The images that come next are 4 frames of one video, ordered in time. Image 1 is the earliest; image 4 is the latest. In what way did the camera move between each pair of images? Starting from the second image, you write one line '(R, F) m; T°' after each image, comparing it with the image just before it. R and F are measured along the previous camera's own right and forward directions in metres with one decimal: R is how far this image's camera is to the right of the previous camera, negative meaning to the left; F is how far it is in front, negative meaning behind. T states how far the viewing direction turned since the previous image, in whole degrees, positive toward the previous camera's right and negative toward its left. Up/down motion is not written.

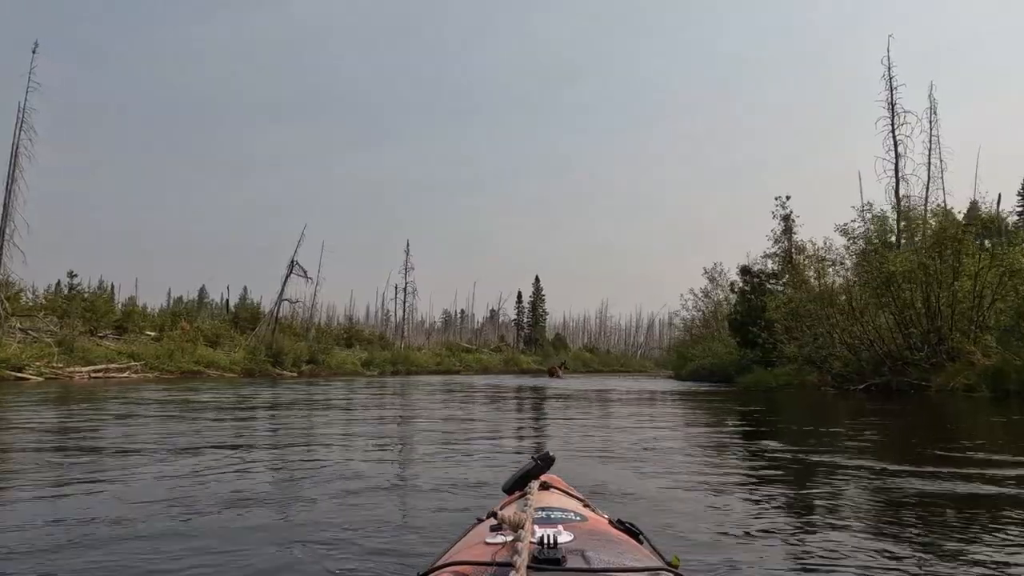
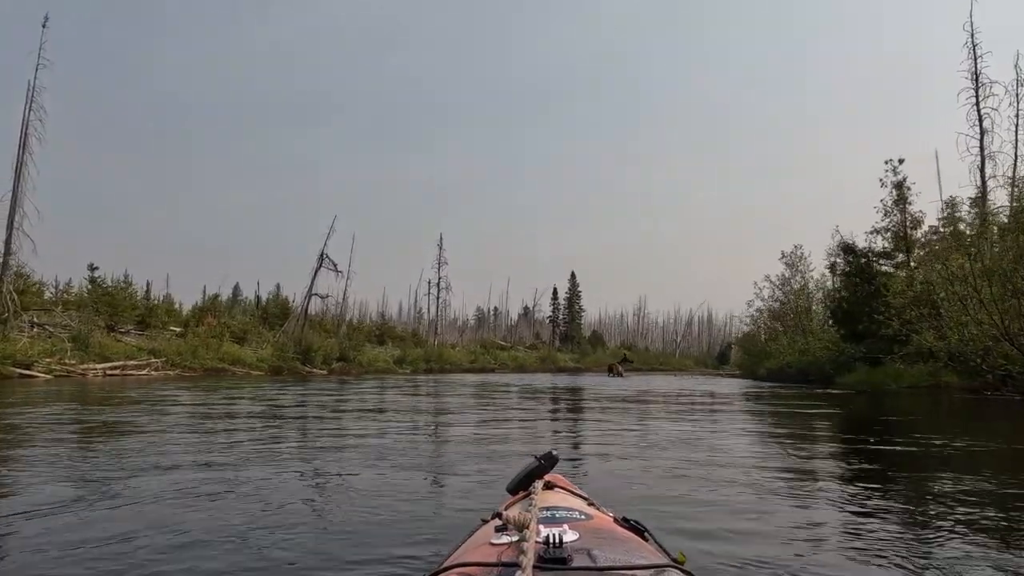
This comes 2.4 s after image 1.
(-0.2, +1.2) m; -2°
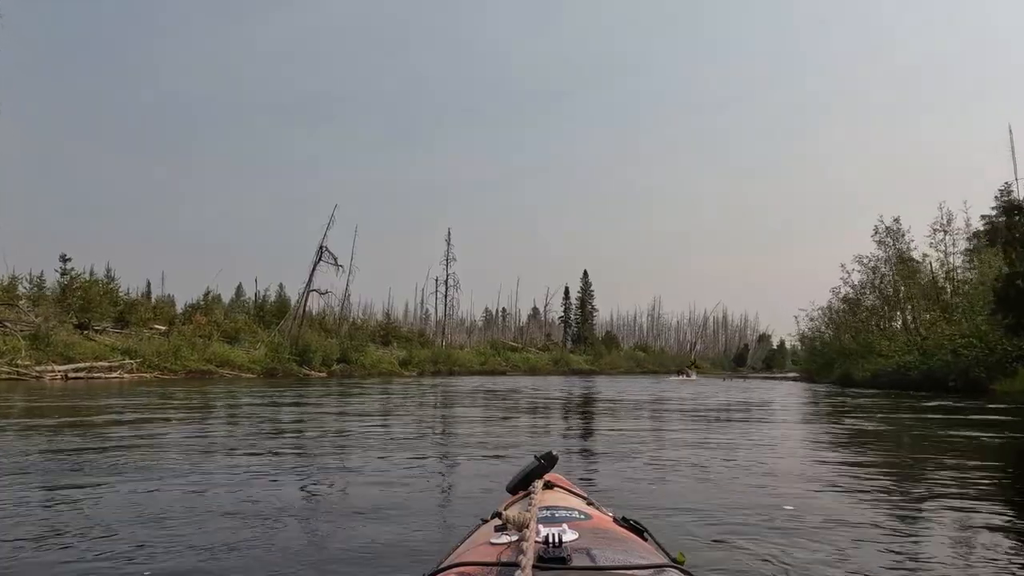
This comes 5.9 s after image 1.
(-0.3, +1.8) m; 0°
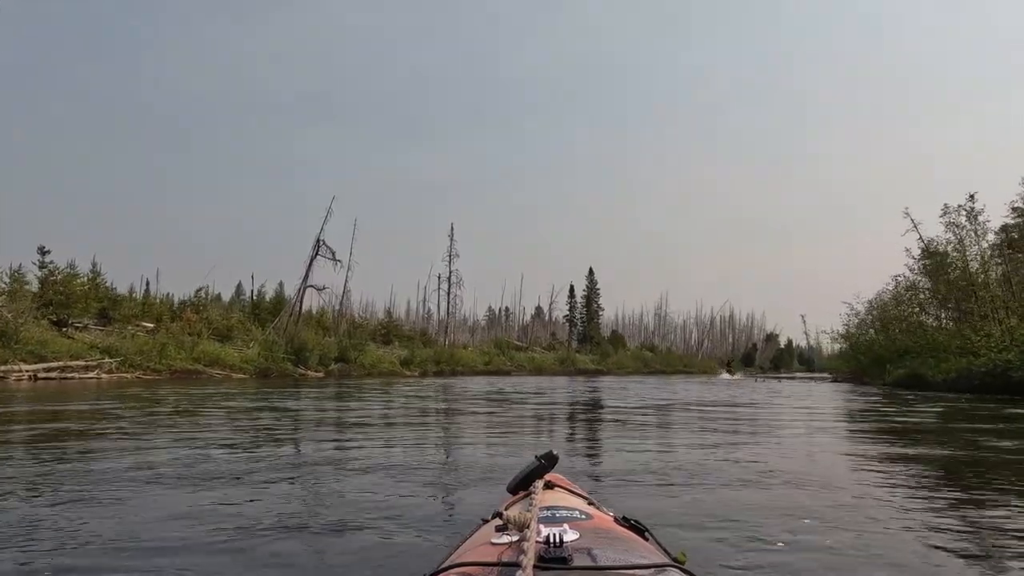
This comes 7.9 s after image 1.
(-0.1, +1.0) m; 0°
